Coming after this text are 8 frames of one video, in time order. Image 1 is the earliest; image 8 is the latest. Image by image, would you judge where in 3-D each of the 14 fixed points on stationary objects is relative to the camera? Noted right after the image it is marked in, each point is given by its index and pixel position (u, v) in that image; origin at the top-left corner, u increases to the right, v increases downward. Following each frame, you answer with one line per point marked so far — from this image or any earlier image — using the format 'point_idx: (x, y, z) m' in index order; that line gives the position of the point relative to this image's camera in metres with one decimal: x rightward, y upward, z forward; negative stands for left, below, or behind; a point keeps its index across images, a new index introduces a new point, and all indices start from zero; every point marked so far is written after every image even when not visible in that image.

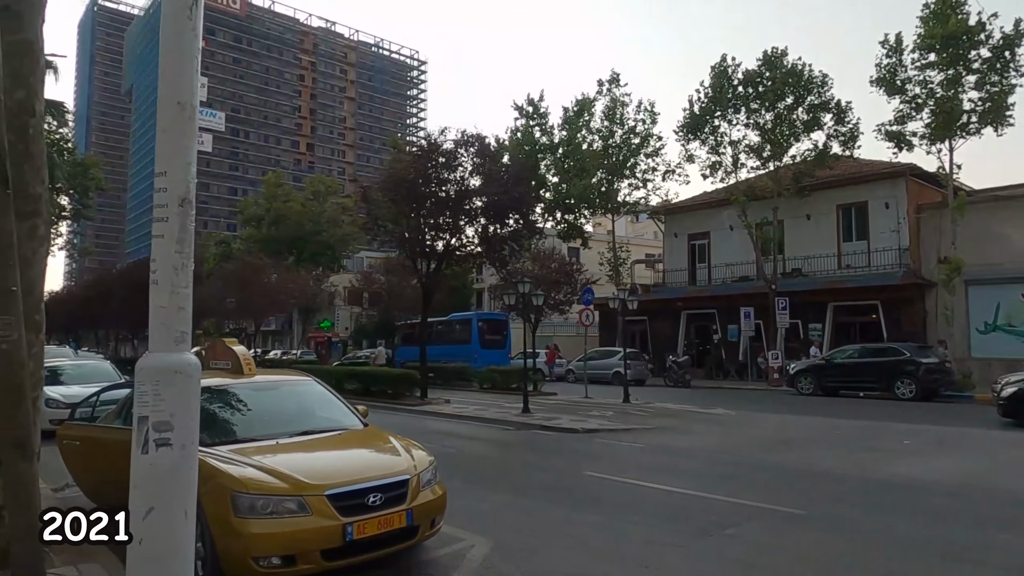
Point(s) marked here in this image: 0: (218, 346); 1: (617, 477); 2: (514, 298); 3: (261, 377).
0: (-3.2, -0.6, +7.2) m
1: (+1.6, -3.0, +10.4) m
2: (+0.3, -0.3, +18.6) m
3: (-2.6, -0.9, +6.8) m
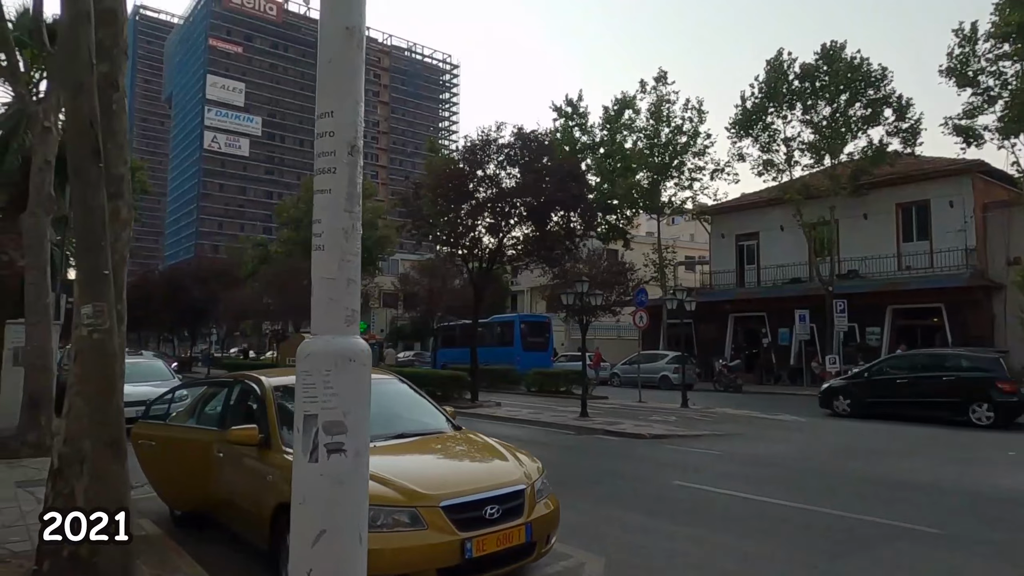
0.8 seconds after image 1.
0: (-2.2, -0.6, +6.7) m
1: (+2.8, -2.9, +9.8) m
2: (+1.8, -0.3, +18.0) m
3: (-1.6, -0.8, +6.4) m
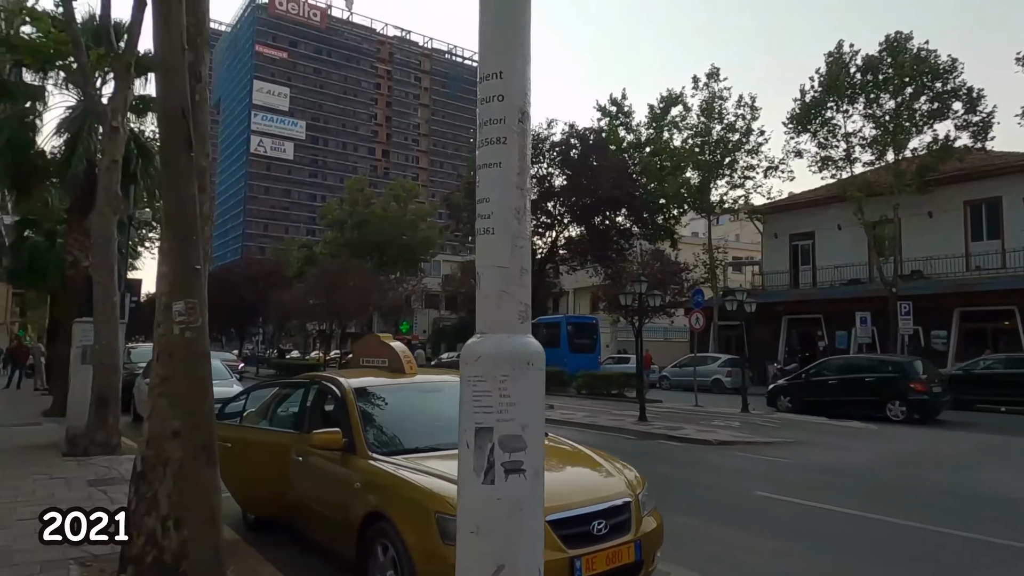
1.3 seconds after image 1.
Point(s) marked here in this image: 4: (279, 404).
0: (-1.4, -0.5, +6.5) m
1: (+3.7, -2.9, +9.2) m
2: (+3.2, -0.3, +17.5) m
3: (-0.8, -0.8, +6.1) m
4: (-2.3, -1.1, +6.5) m
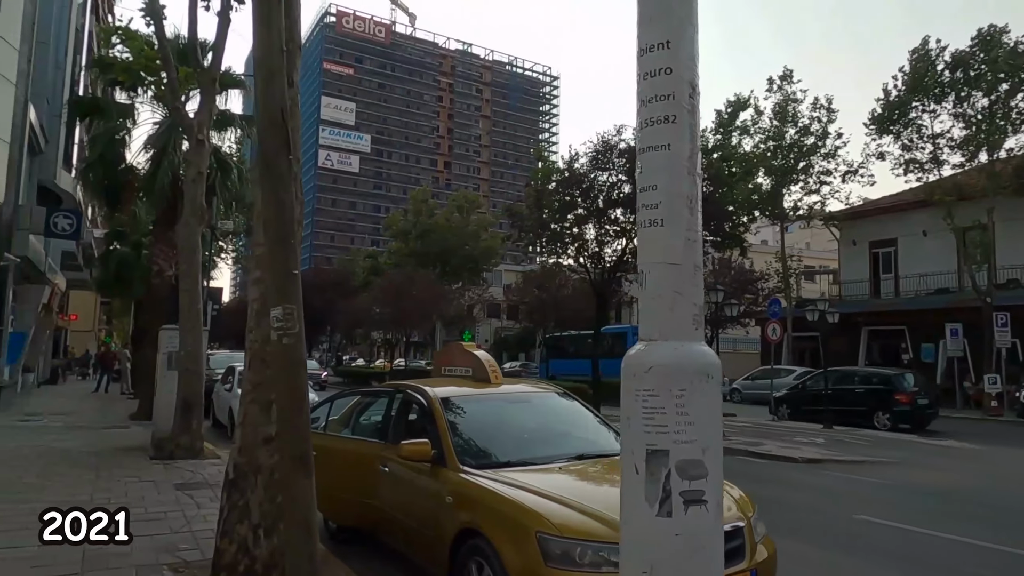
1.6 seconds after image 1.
0: (-0.5, -0.6, +6.4) m
1: (+4.8, -3.0, +8.6) m
2: (+5.0, -0.5, +16.9) m
3: (0.0, -0.9, +5.9) m
4: (-1.5, -1.2, +6.4) m
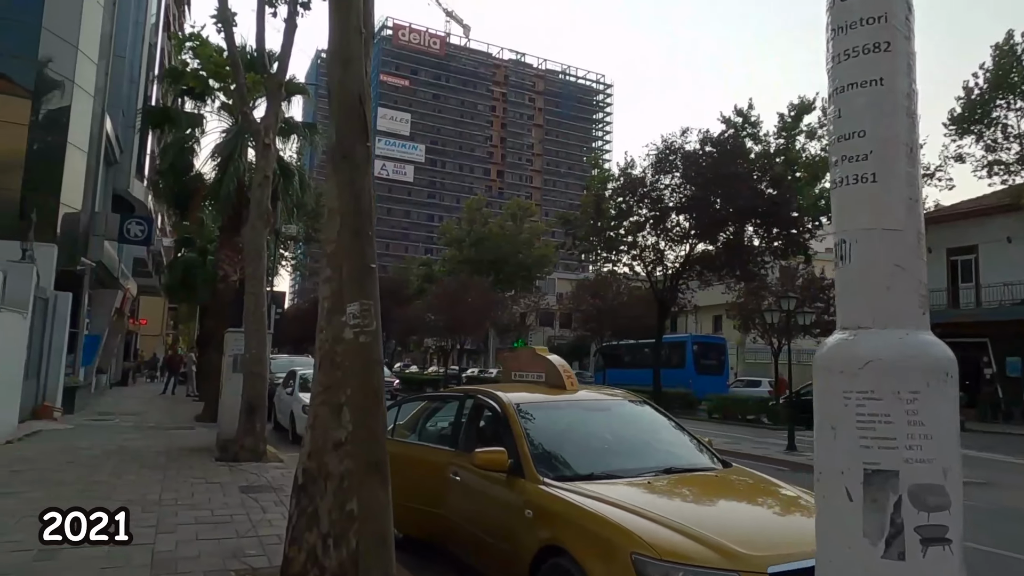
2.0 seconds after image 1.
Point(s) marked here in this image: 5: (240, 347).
0: (+0.1, -0.6, +6.1) m
1: (+5.6, -3.1, +7.8) m
2: (+6.5, -0.7, +16.2) m
3: (+0.6, -0.9, +5.6) m
4: (-0.8, -1.2, +6.2) m
5: (-4.8, -1.0, +11.7) m
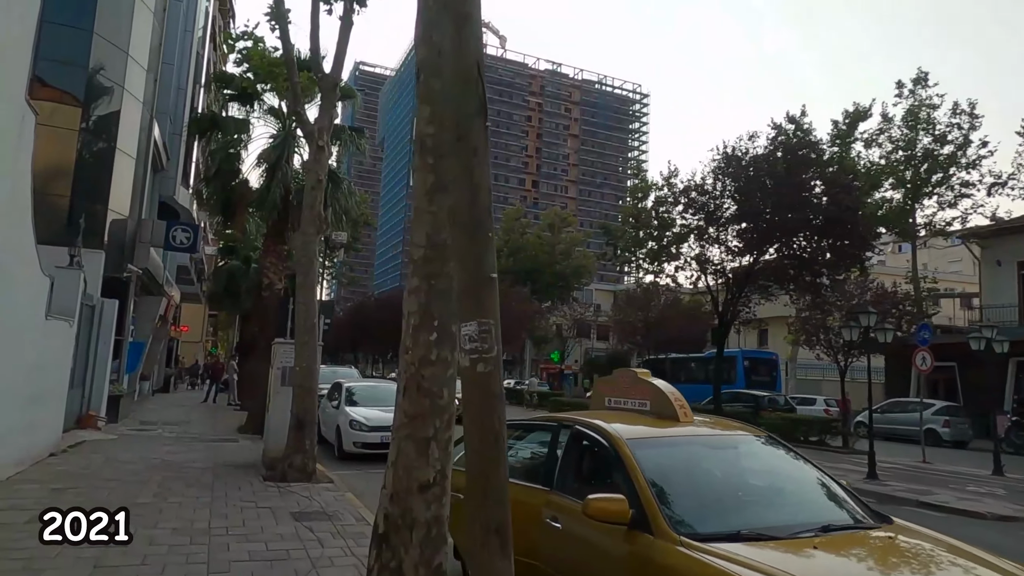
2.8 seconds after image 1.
0: (+0.9, -0.7, +5.3) m
1: (+6.4, -3.3, +6.8) m
2: (+7.7, -1.0, +15.1) m
3: (+1.4, -1.0, +4.8) m
4: (0.0, -1.3, +5.4) m
5: (-3.8, -1.2, +11.1) m
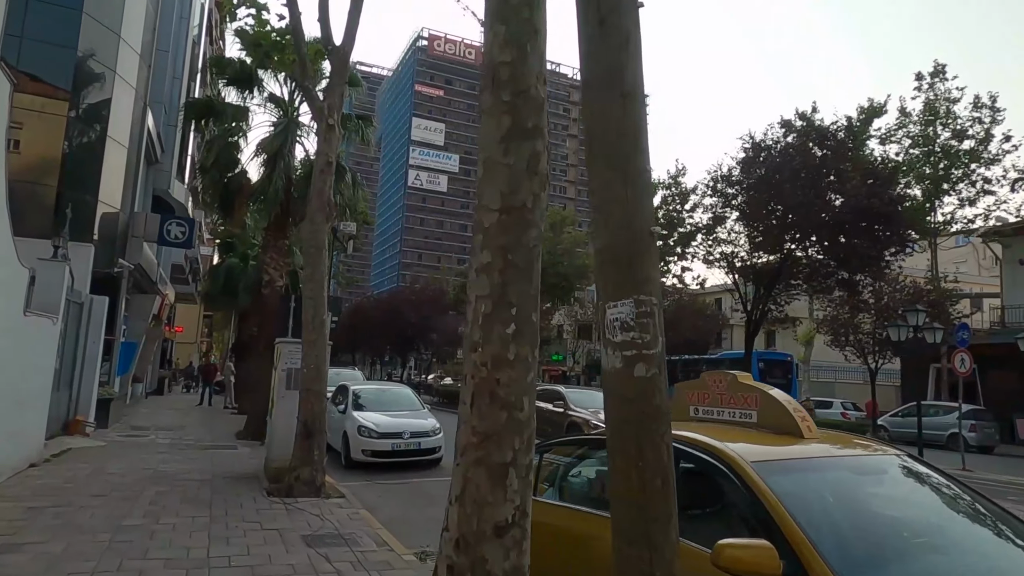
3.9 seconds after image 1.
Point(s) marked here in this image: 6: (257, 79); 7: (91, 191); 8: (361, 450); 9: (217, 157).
0: (+1.4, -0.6, +4.4) m
1: (+6.9, -3.2, +5.8) m
2: (+8.1, -1.0, +14.2) m
3: (+1.8, -0.9, +3.8) m
4: (+0.5, -1.2, +4.5) m
5: (-3.4, -1.1, +10.1) m
6: (-6.4, +5.2, +16.5) m
7: (-10.4, +2.4, +16.3) m
8: (-2.9, -3.1, +12.5) m
9: (-7.5, +3.3, +16.9) m
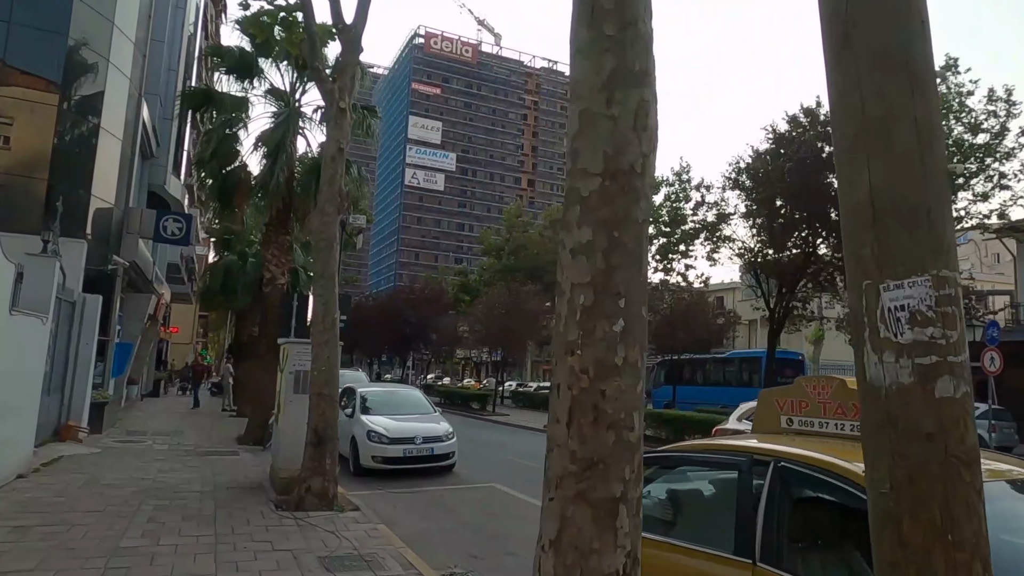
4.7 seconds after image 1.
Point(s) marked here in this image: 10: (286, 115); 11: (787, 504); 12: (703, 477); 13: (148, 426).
0: (+1.7, -0.6, +3.7) m
1: (+7.3, -3.1, +5.2) m
2: (+8.4, -0.9, +13.6) m
3: (+2.2, -0.8, +3.2) m
4: (+0.8, -1.2, +3.8) m
5: (-3.0, -1.1, +9.5) m
6: (-6.1, +5.3, +15.8) m
7: (-10.1, +2.4, +15.6) m
8: (-2.6, -3.0, +11.9) m
9: (-7.3, +3.4, +16.2) m
10: (-5.2, +4.0, +15.3) m
11: (+1.3, -1.0, +3.0) m
12: (+1.0, -1.1, +3.6) m
13: (-9.9, -3.7, +17.9) m
